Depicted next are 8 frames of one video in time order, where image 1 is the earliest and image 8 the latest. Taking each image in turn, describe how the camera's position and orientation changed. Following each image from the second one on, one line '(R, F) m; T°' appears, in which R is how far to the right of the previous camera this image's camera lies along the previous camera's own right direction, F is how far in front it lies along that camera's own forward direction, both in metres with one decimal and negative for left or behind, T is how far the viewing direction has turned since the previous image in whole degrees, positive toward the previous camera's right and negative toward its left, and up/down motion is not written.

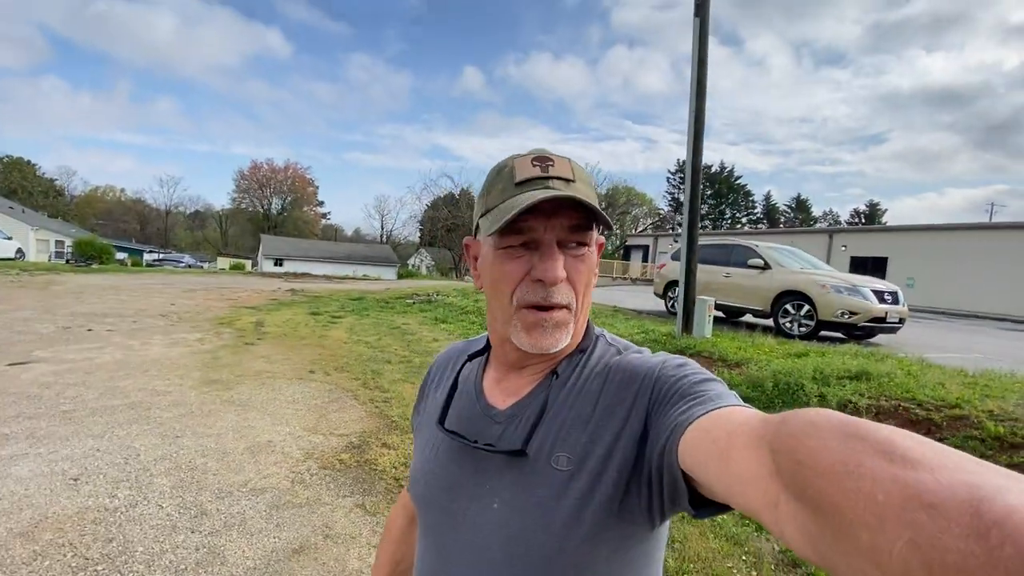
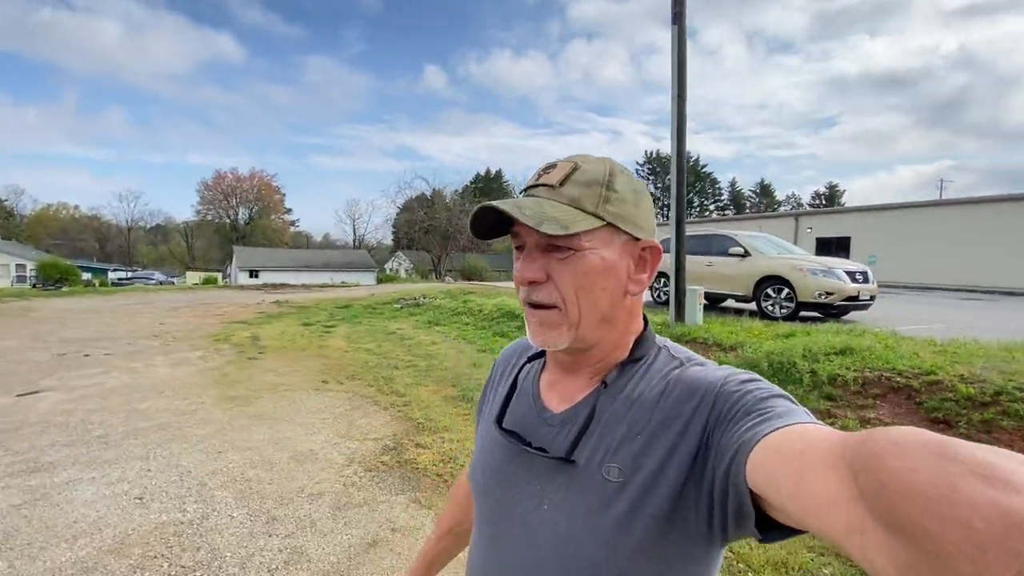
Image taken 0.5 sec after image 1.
(-0.2, -0.2) m; +3°
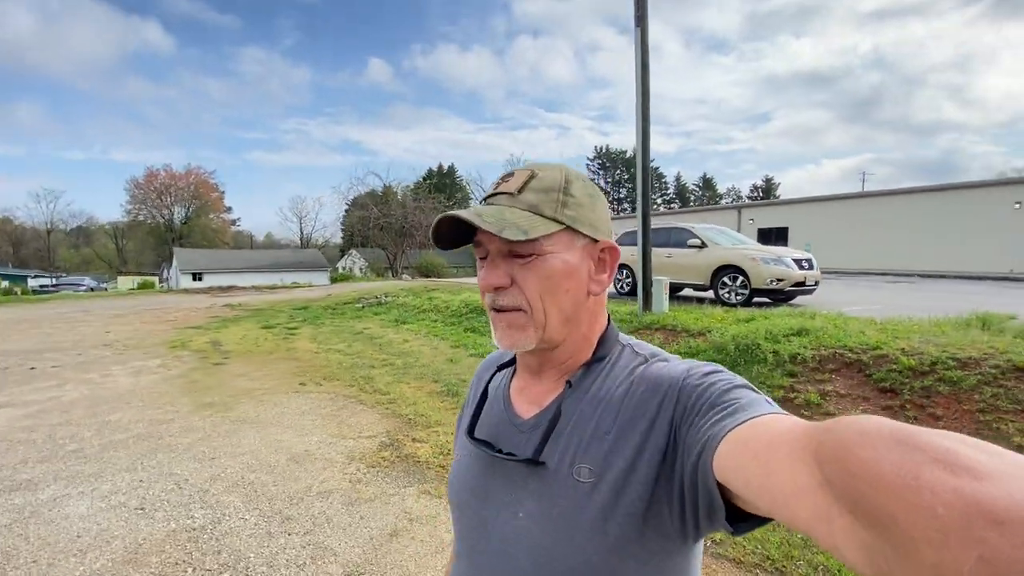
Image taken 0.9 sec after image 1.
(-0.2, -0.1) m; +6°
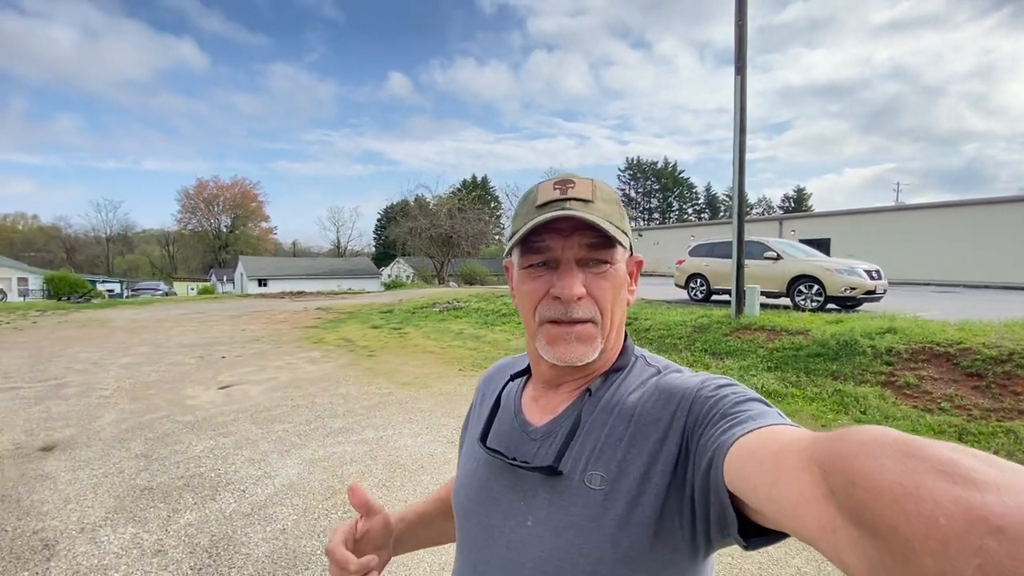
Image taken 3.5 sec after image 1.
(-1.1, -0.9) m; -2°
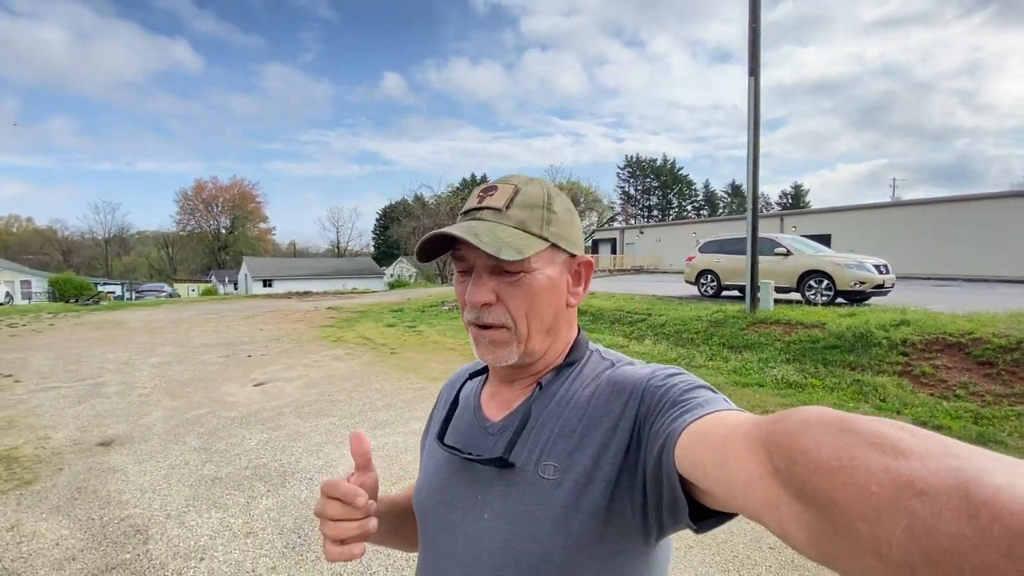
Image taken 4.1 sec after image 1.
(-0.3, -0.1) m; 0°
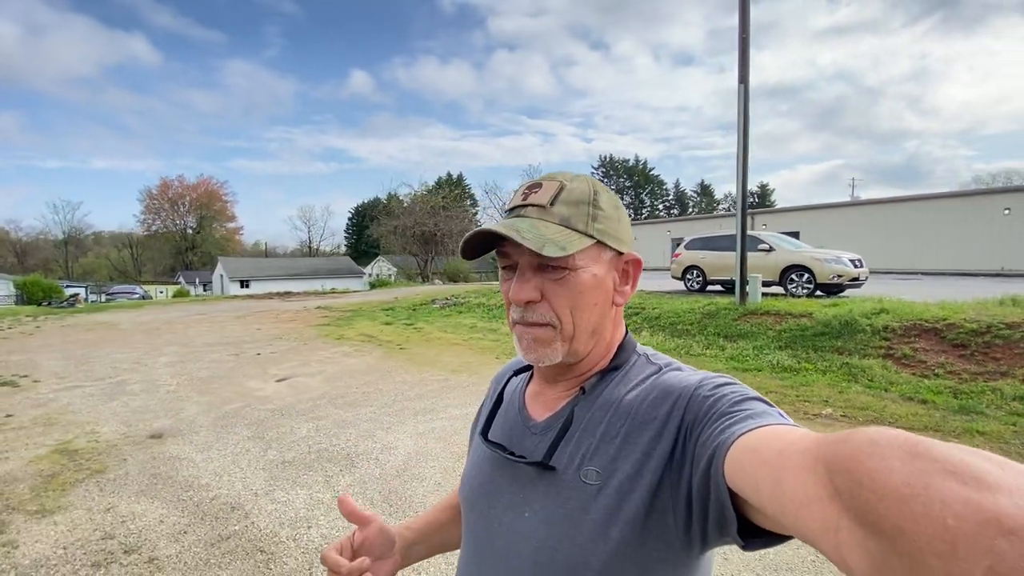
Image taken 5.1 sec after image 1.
(-0.4, -0.2) m; +3°
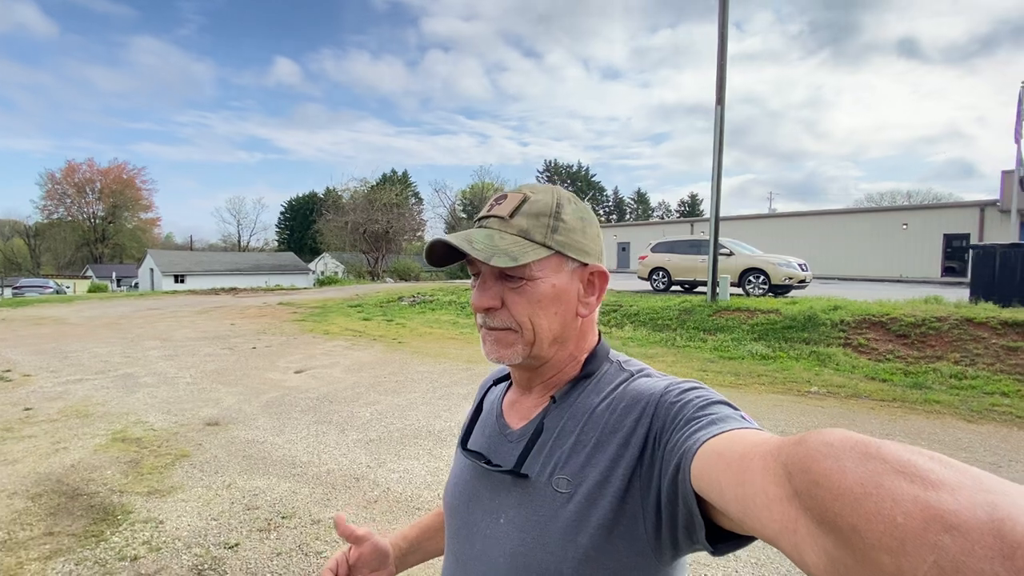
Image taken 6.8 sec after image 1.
(-0.9, -0.2) m; +8°
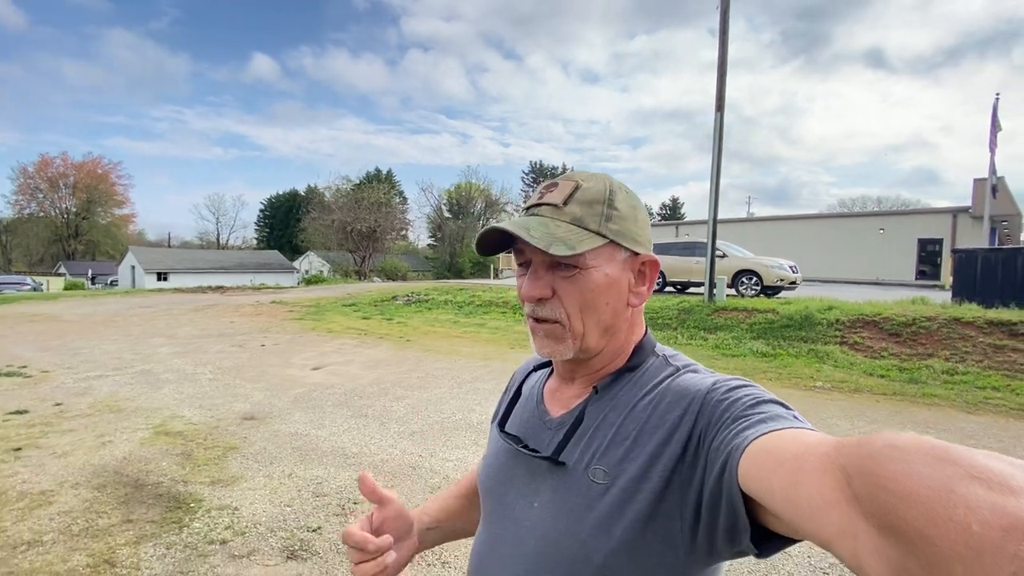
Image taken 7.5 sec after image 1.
(-0.4, -0.1) m; +2°
